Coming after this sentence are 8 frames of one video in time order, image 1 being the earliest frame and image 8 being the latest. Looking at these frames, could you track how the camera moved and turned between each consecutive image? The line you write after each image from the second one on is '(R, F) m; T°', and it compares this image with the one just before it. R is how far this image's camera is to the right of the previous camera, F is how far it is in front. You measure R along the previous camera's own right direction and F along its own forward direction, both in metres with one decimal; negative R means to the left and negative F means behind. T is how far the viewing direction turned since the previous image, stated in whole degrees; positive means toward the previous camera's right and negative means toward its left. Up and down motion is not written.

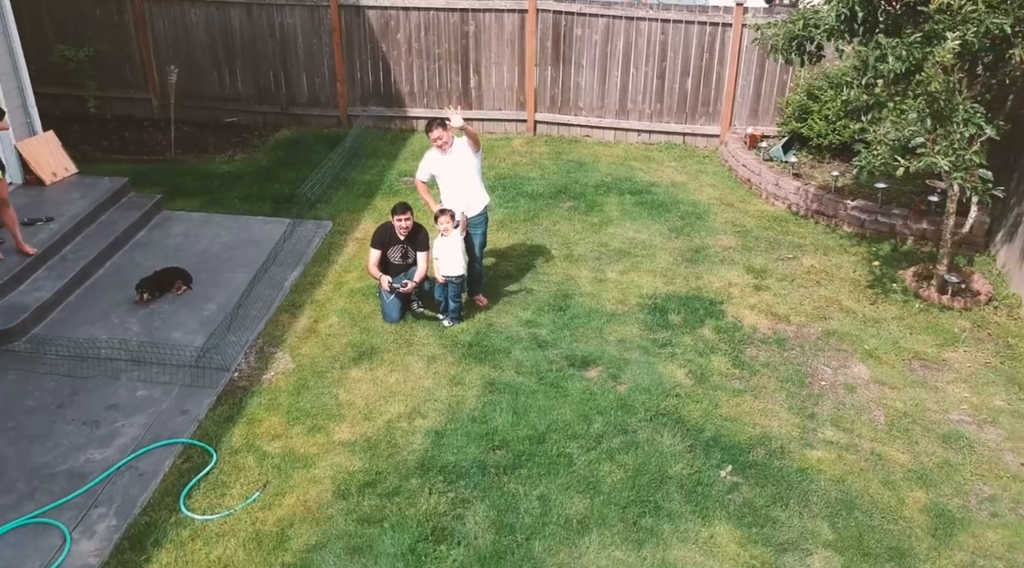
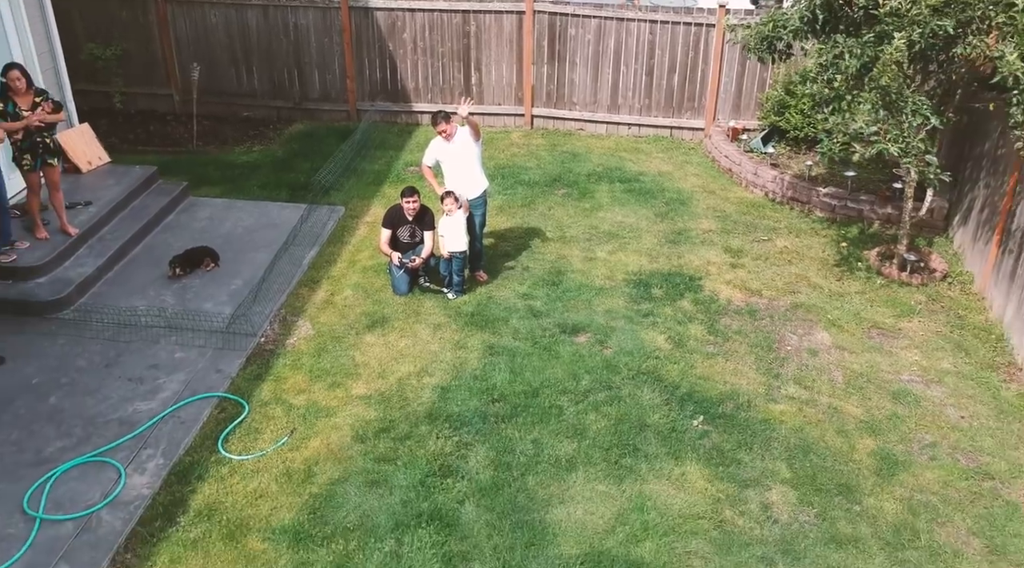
(0.0, -0.7) m; 0°
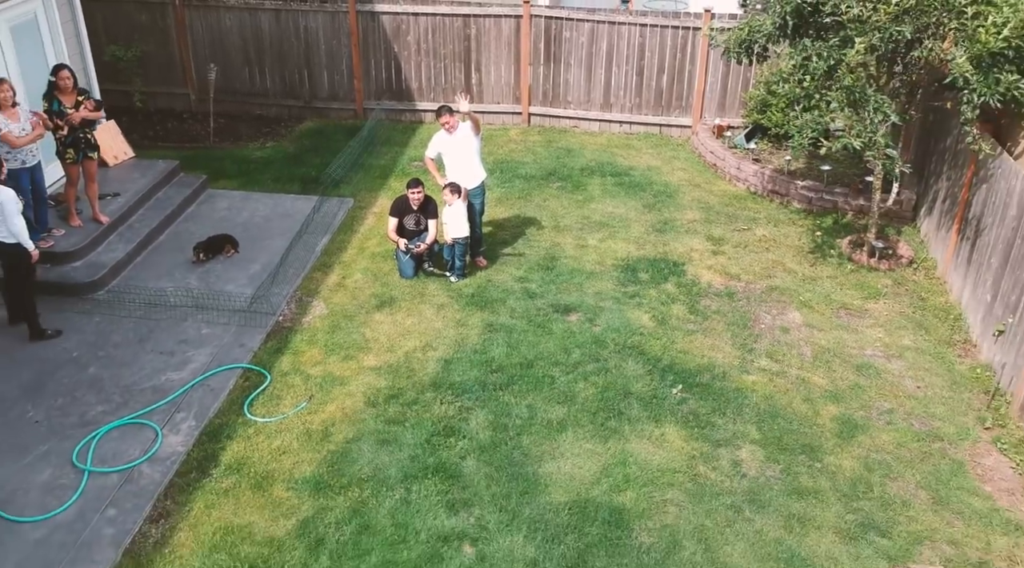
(0.0, -0.6) m; 0°
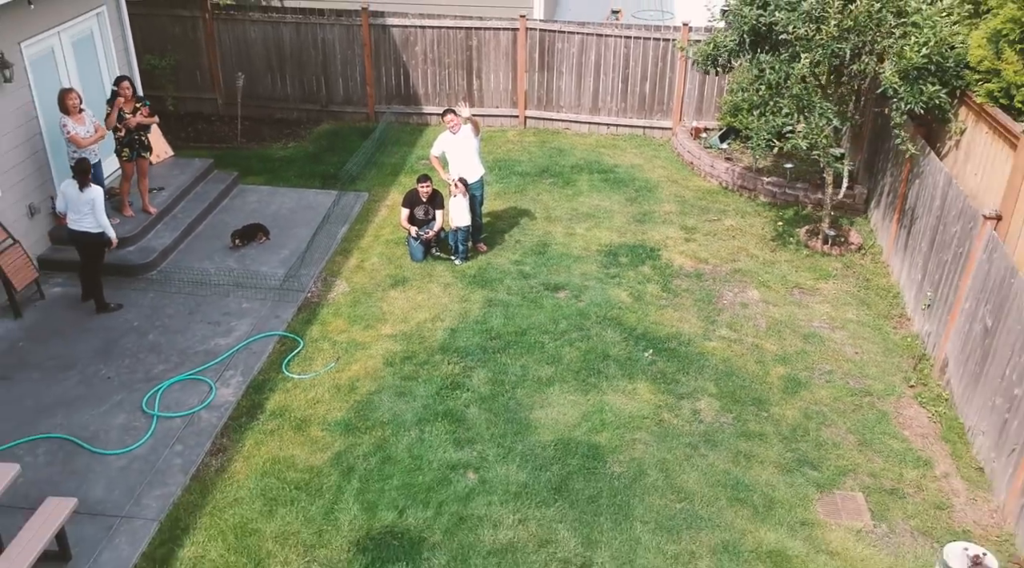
(0.0, -1.2) m; 0°
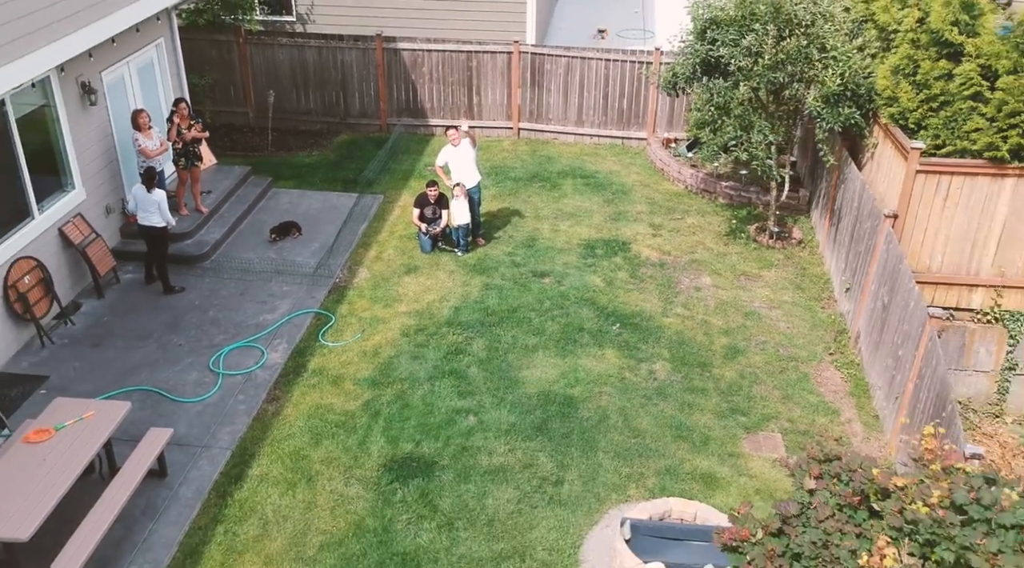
(+0.1, -1.8) m; 0°
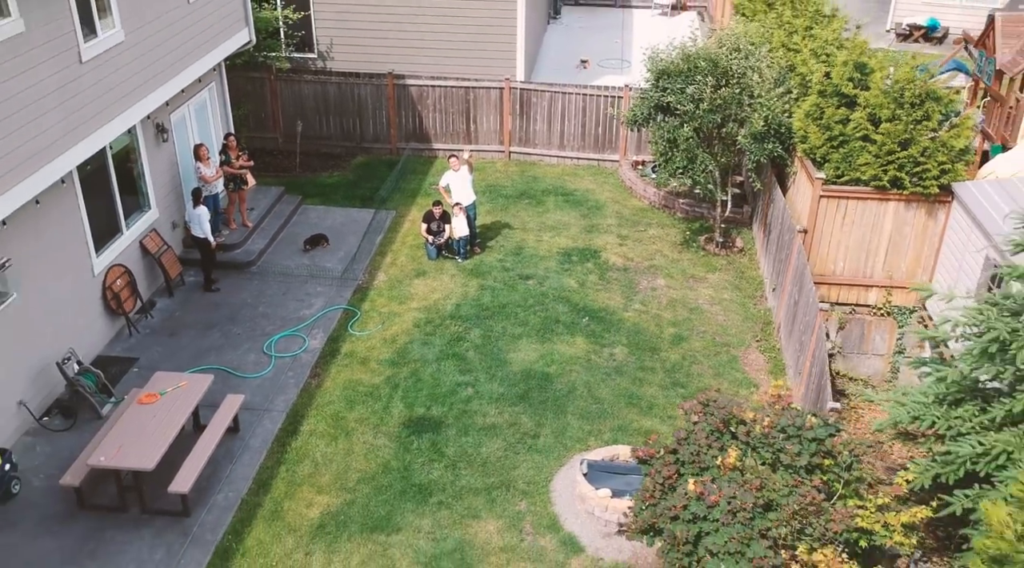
(+0.1, -2.4) m; 0°
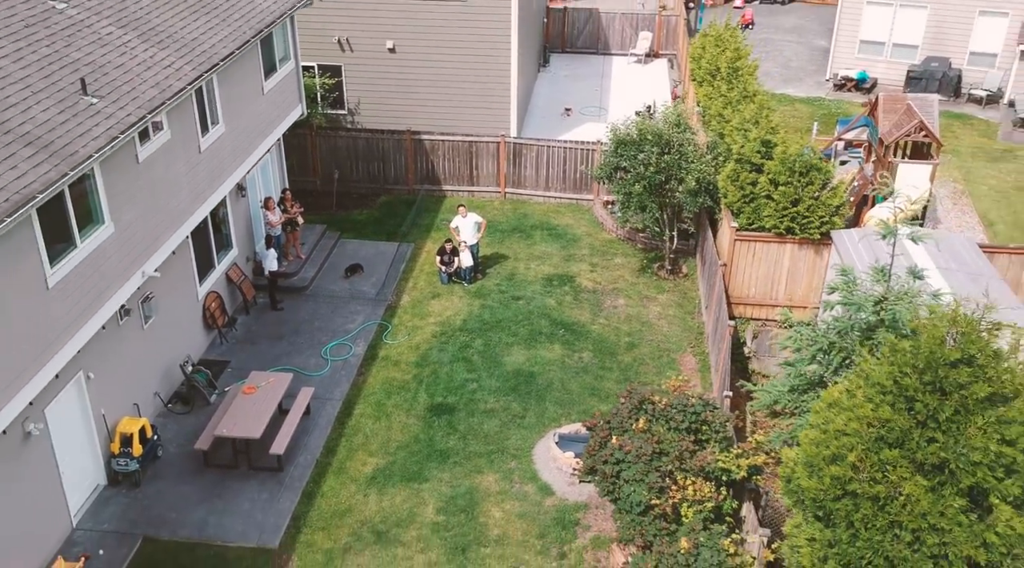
(+0.1, -3.9) m; 0°
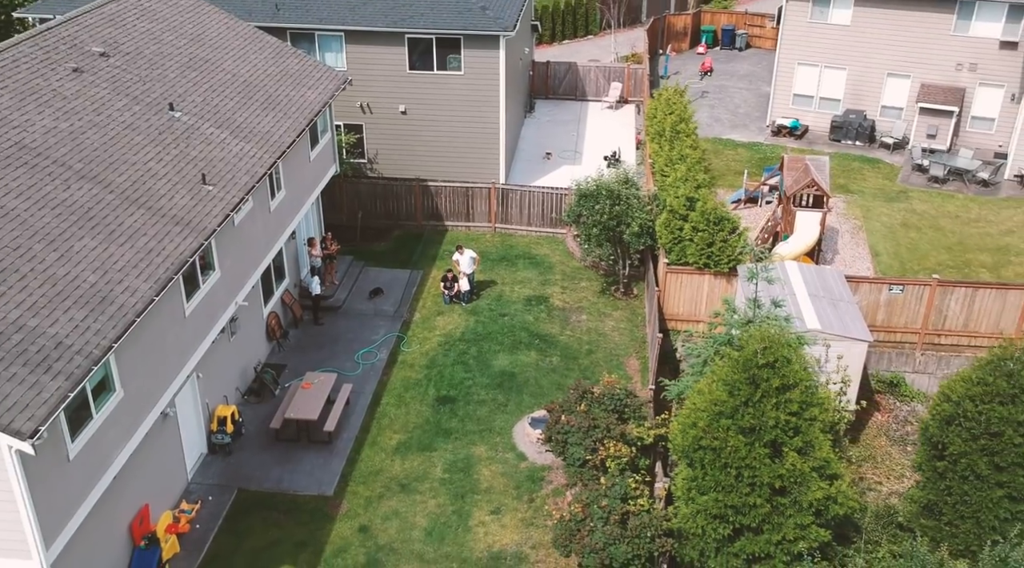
(+0.3, -5.0) m; 0°
